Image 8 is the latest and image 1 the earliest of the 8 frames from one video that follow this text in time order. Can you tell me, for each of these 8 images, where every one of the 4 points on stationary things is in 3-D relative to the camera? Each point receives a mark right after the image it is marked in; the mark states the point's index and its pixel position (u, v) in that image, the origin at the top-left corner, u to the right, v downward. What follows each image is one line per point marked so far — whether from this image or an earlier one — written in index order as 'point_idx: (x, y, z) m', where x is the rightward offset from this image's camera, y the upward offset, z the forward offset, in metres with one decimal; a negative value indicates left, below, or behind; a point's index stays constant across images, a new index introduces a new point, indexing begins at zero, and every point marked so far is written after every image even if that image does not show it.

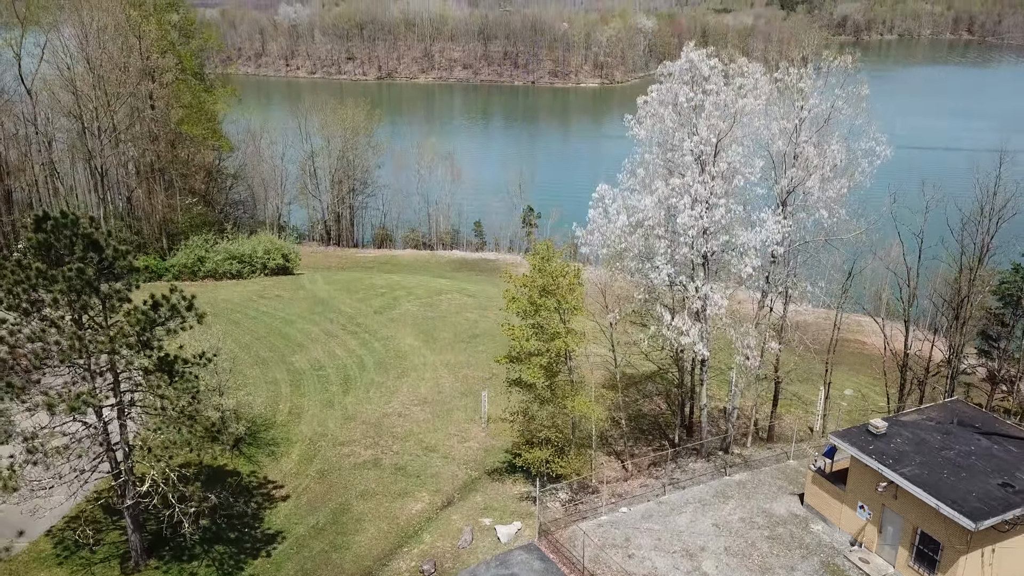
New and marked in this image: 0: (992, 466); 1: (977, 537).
0: (+11.4, -4.3, +19.5) m
1: (+10.2, -5.5, +17.8) m
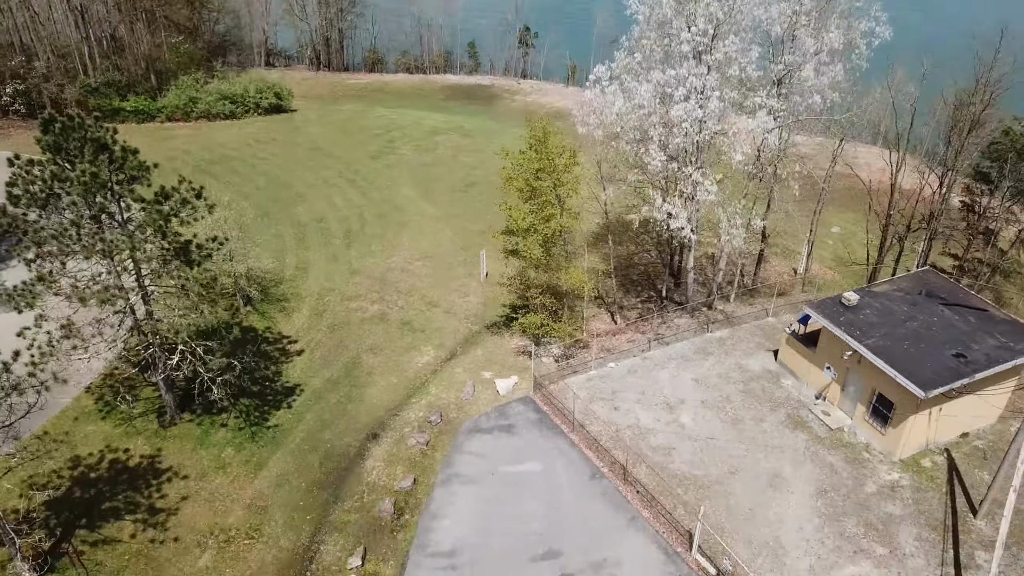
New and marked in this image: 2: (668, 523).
0: (+11.4, -1.3, +21.3) m
1: (+10.1, -2.8, +20.0) m
2: (+3.7, -5.7, +19.6) m
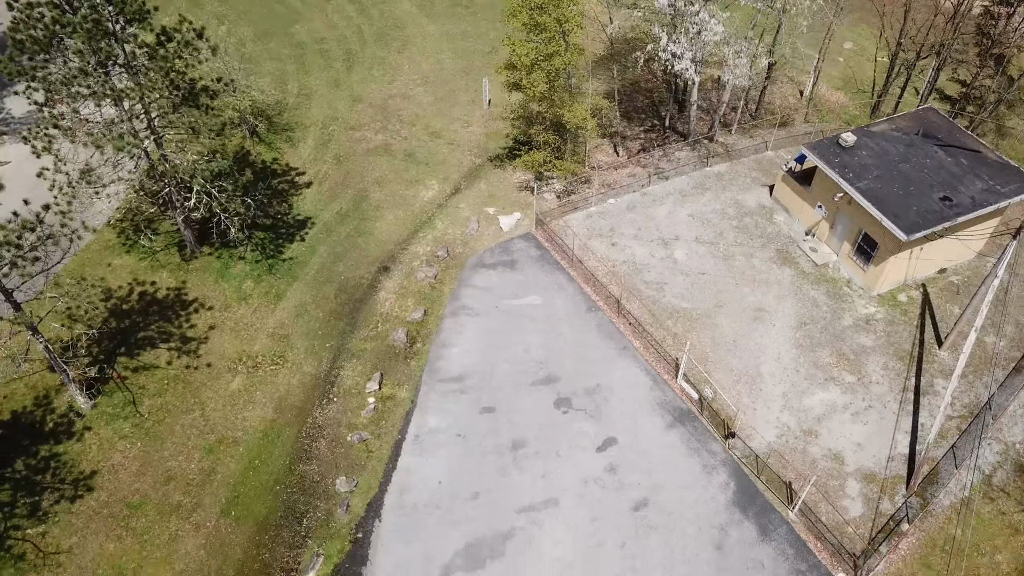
0: (+11.5, +2.9, +22.0) m
1: (+10.2, +1.1, +21.1) m
2: (+3.8, -1.7, +21.4) m
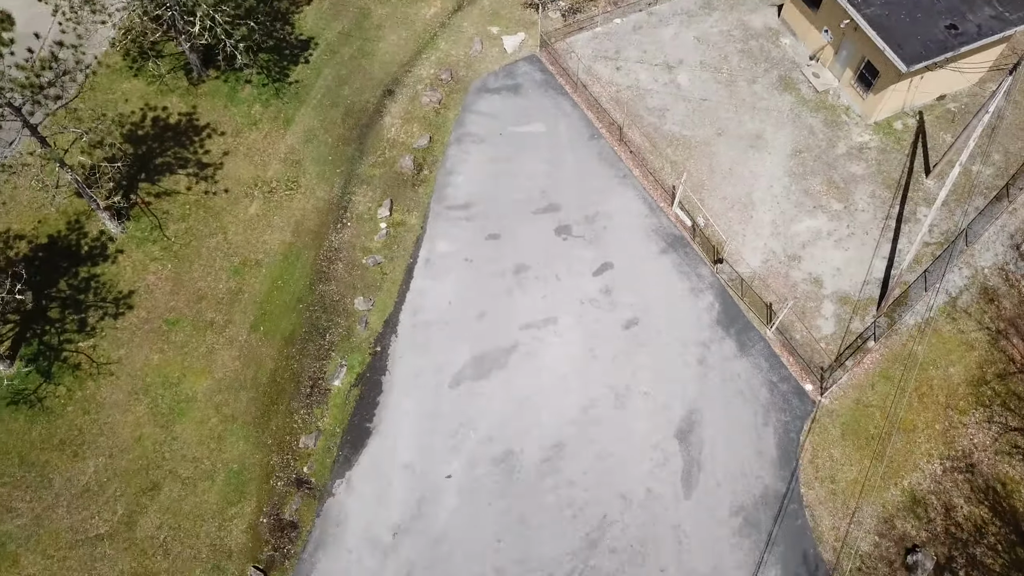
0: (+11.6, +7.5, +21.8) m
1: (+10.3, +5.6, +21.3) m
2: (+3.9, +2.9, +22.3) m
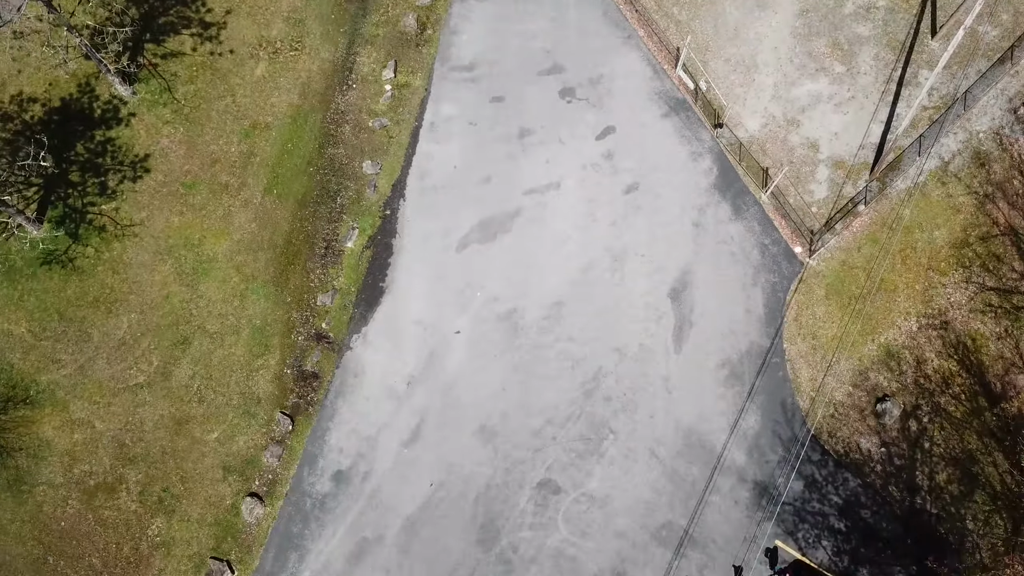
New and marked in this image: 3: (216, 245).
0: (+11.7, +11.1, +20.9) m
1: (+10.4, +9.1, +20.8) m
2: (+4.0, +6.7, +22.3) m
3: (-7.2, +1.0, +19.8) m
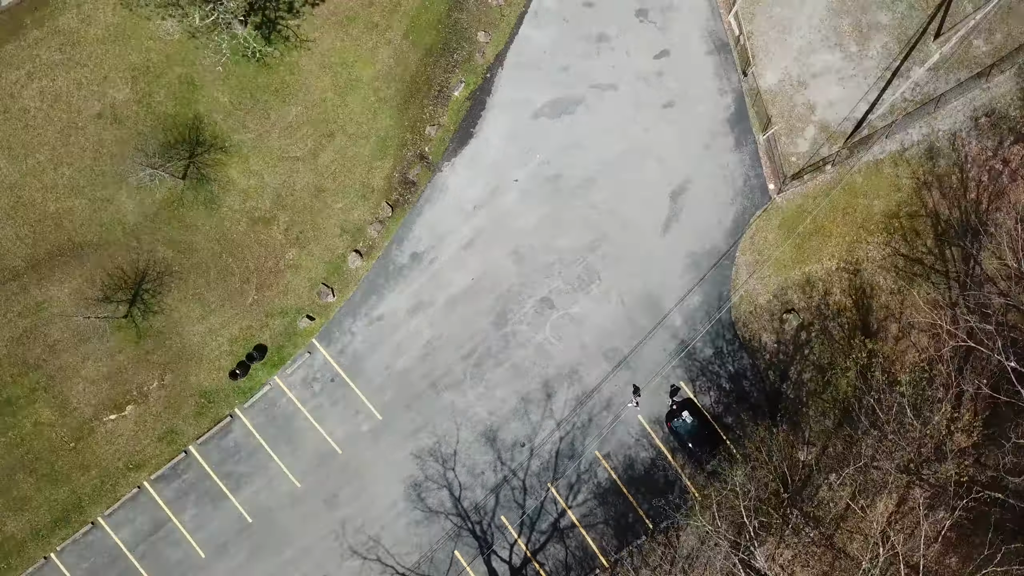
0: (+15.6, +11.6, +24.1) m
1: (+13.9, +10.0, +24.6) m
2: (+7.4, +10.0, +27.3) m
3: (-5.1, +7.3, +27.5) m
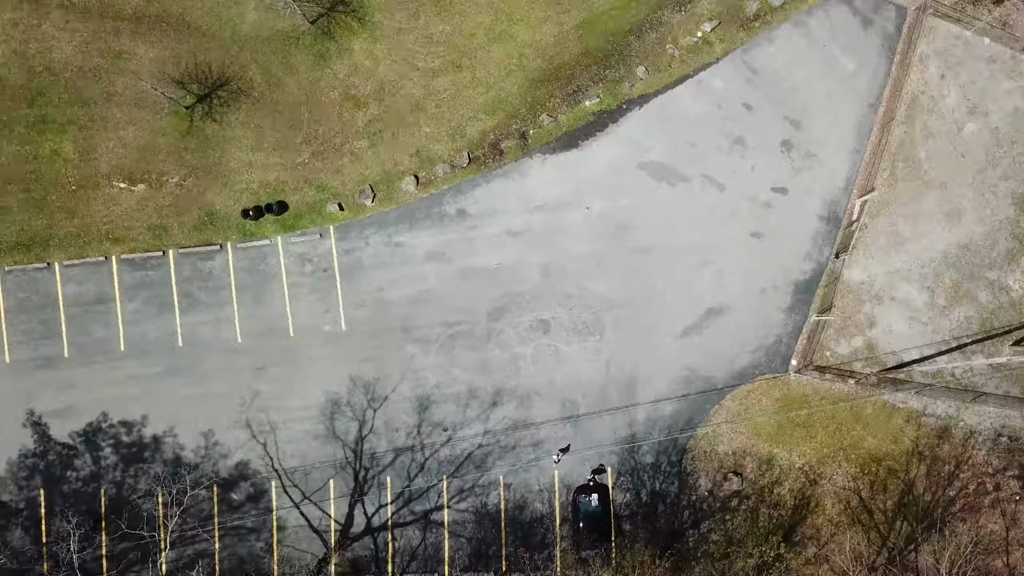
0: (+19.7, +0.3, +23.7) m
1: (+17.5, 0.0, +24.4) m
2: (+12.1, +3.8, +27.0) m
3: (+0.3, +8.5, +27.1) m
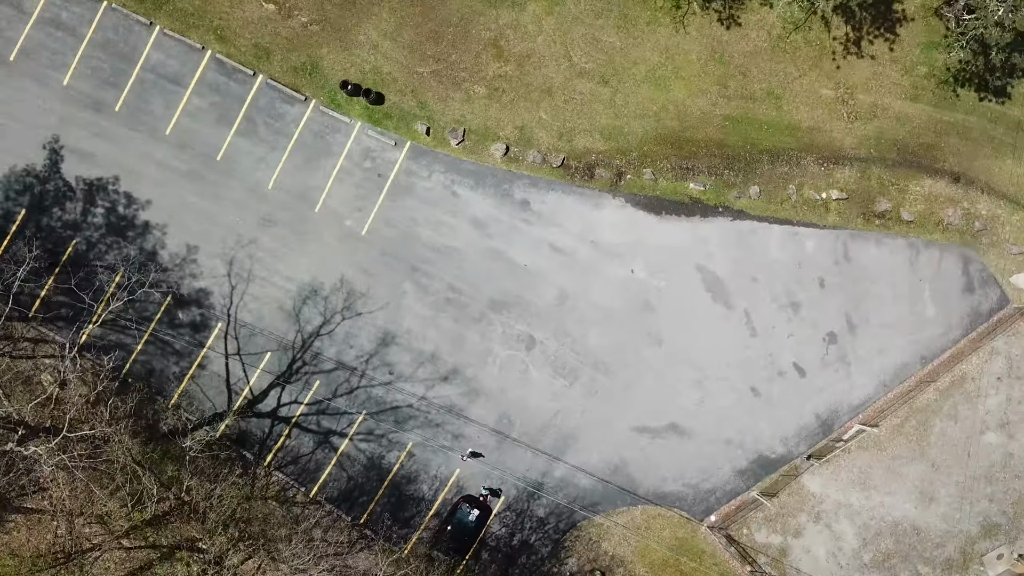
0: (+16.8, -11.4, +23.9) m
1: (+14.7, -10.3, +24.6) m
2: (+12.5, -4.0, +26.9) m
3: (+5.4, +6.5, +26.8) m
